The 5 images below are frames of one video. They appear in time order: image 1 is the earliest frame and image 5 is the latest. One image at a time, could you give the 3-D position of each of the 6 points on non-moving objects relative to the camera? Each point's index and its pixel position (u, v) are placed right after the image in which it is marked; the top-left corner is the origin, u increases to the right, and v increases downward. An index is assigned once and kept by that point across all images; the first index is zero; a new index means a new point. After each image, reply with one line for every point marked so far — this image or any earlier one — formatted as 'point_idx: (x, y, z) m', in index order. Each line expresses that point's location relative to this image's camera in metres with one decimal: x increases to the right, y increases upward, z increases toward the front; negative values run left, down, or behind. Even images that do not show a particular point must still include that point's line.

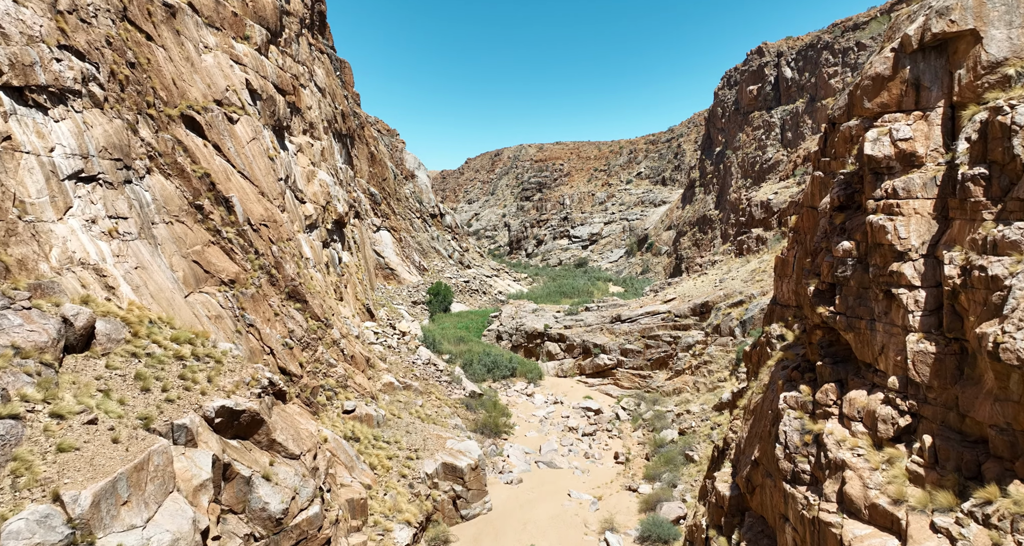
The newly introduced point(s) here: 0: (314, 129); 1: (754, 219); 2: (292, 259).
0: (-5.7, +4.1, +17.4) m
1: (+6.1, +1.4, +15.5) m
2: (-3.3, +0.2, +9.4) m
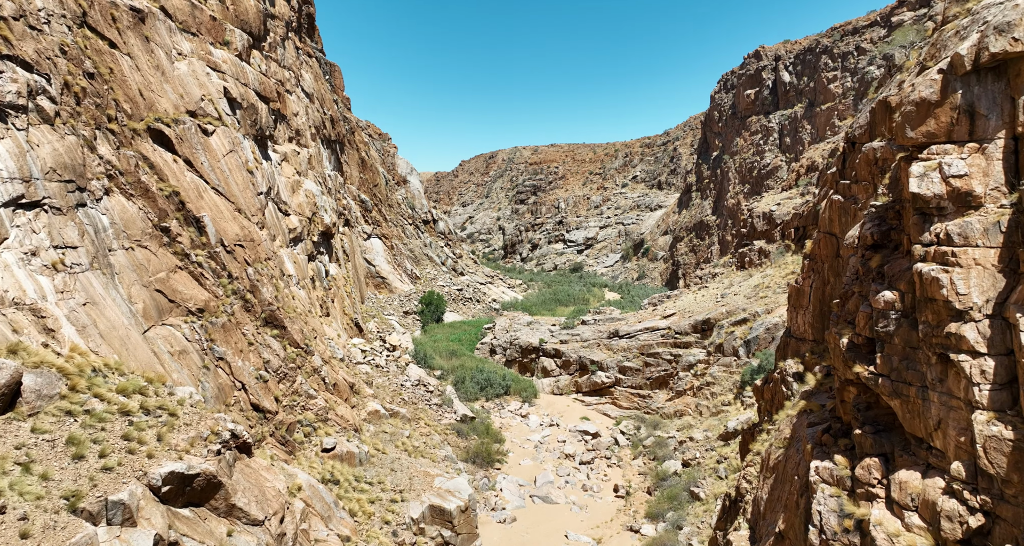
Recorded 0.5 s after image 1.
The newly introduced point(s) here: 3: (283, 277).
0: (-5.8, +3.7, +16.8) m
1: (+6.0, +1.0, +15.0) m
2: (-3.5, -0.1, +8.8) m
3: (-3.8, -0.1, +10.1) m
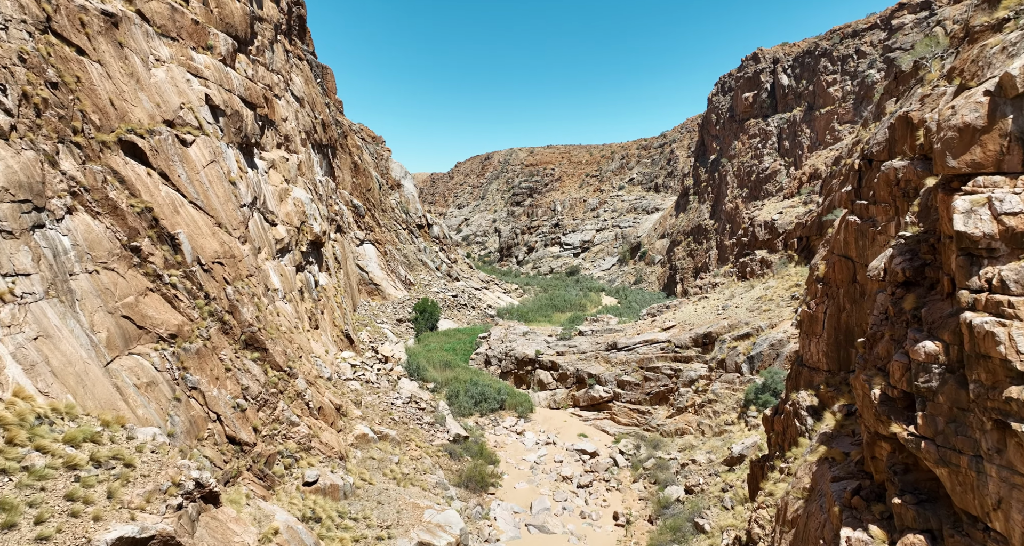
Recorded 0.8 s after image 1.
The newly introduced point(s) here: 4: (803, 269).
0: (-6.0, +3.5, +16.4) m
1: (+5.8, +0.8, +14.6) m
2: (-3.5, -0.4, +8.4) m
3: (-3.8, -0.3, +9.7) m
4: (+5.8, +0.1, +12.1) m
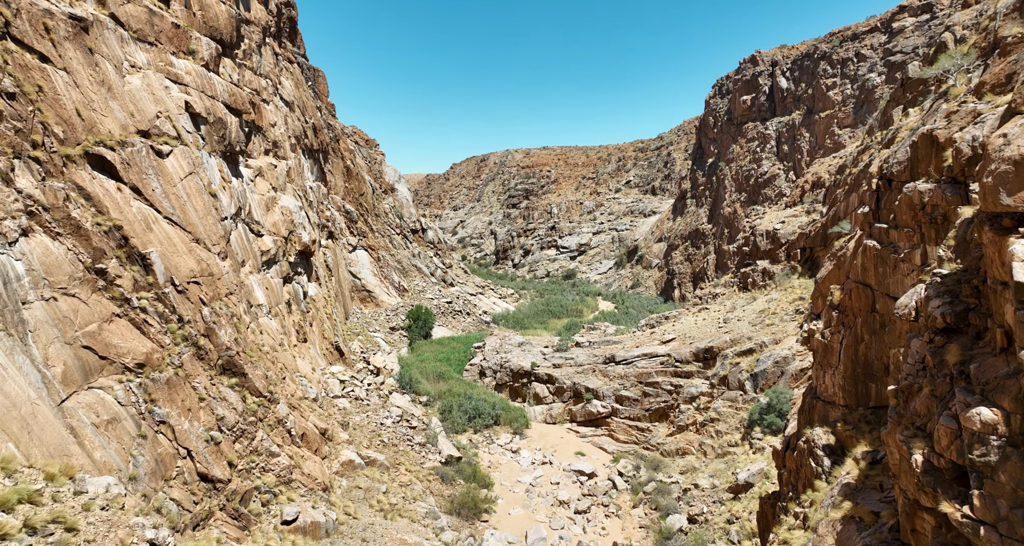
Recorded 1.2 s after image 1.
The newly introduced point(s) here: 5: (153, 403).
0: (-6.1, +3.2, +15.9) m
1: (+5.7, +0.6, +14.2) m
2: (-3.6, -0.6, +8.0) m
3: (-3.9, -0.6, +9.2) m
4: (+5.7, -0.2, +11.8) m
5: (-3.4, -1.2, +5.8) m
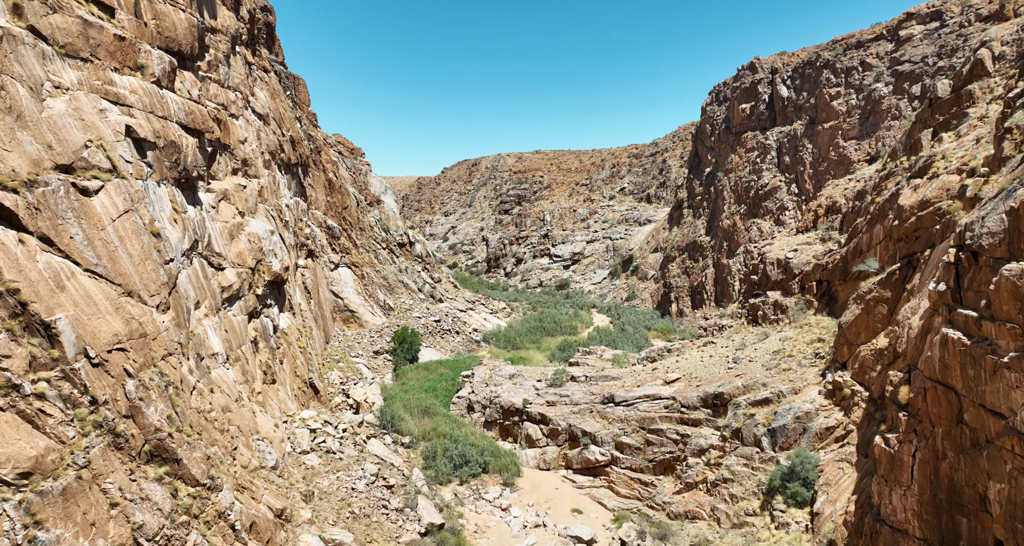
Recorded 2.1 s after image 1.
0: (-6.4, +2.6, +14.7) m
1: (+5.5, -0.1, +13.2) m
2: (-3.8, -1.3, +6.8) m
3: (-4.1, -1.2, +8.0) m
4: (+5.5, -0.8, +10.7) m
5: (-3.5, -1.9, +4.6) m
